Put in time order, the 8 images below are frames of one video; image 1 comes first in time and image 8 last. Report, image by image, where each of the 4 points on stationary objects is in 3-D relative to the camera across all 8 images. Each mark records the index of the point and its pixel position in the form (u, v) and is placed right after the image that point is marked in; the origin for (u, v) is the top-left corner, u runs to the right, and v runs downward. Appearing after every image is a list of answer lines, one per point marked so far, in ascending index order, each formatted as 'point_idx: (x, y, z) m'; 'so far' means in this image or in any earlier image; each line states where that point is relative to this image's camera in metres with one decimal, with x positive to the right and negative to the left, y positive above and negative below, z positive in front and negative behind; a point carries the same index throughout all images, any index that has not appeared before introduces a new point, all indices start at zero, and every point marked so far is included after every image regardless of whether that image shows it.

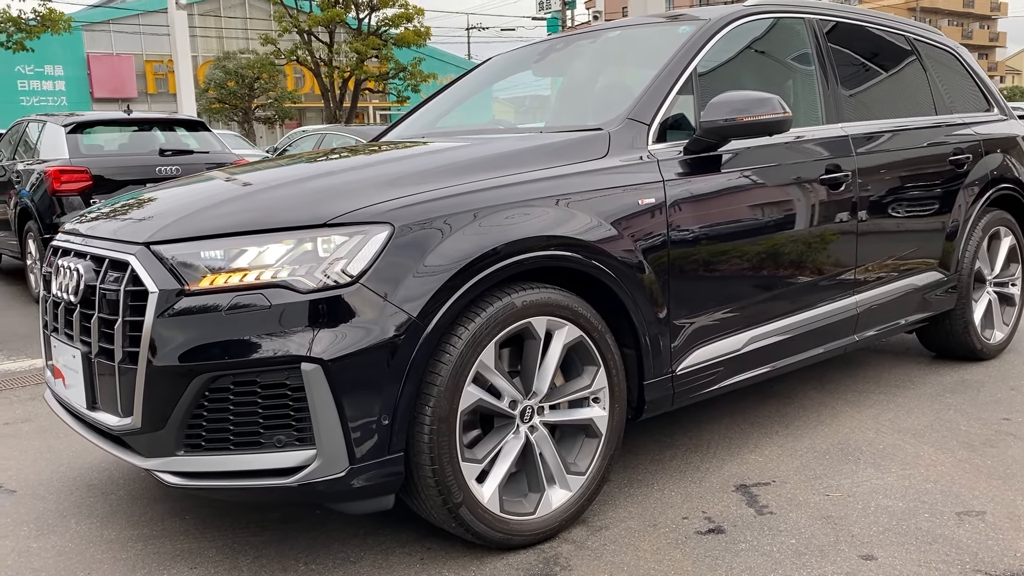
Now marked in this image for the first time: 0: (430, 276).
0: (-0.2, 0.0, +2.2) m
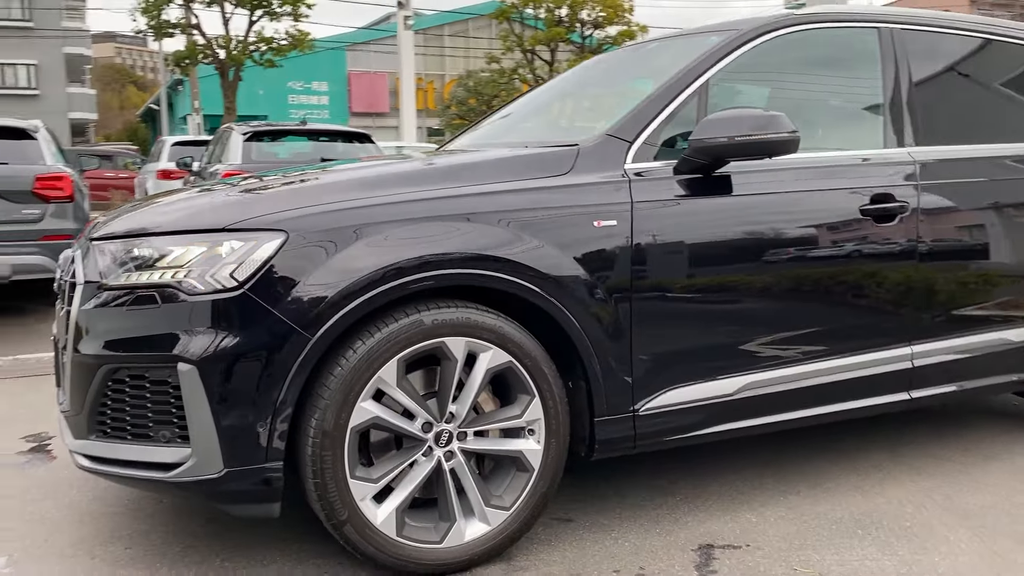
0: (-0.5, 0.0, +2.2) m
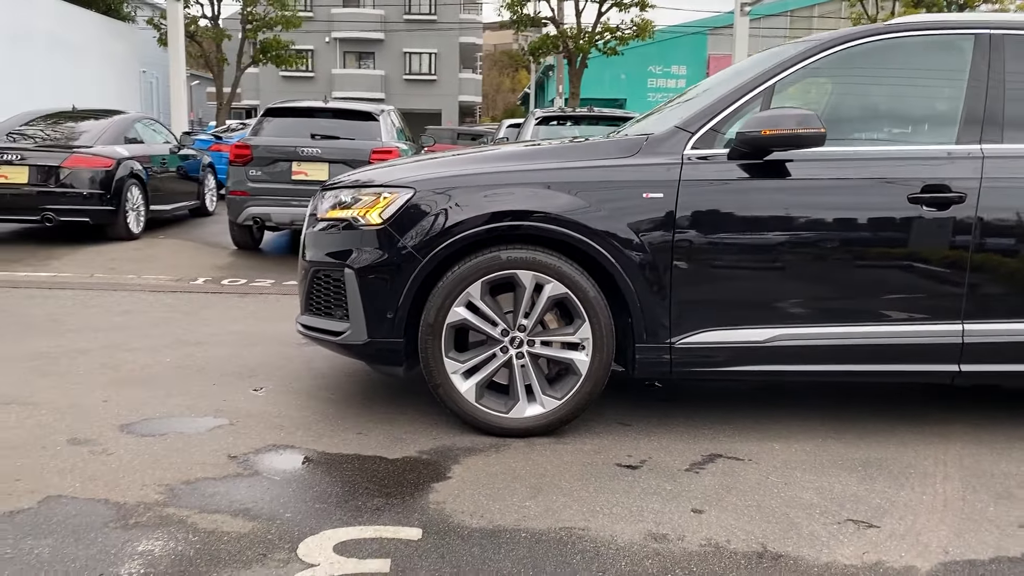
0: (-0.3, +0.2, +3.3) m
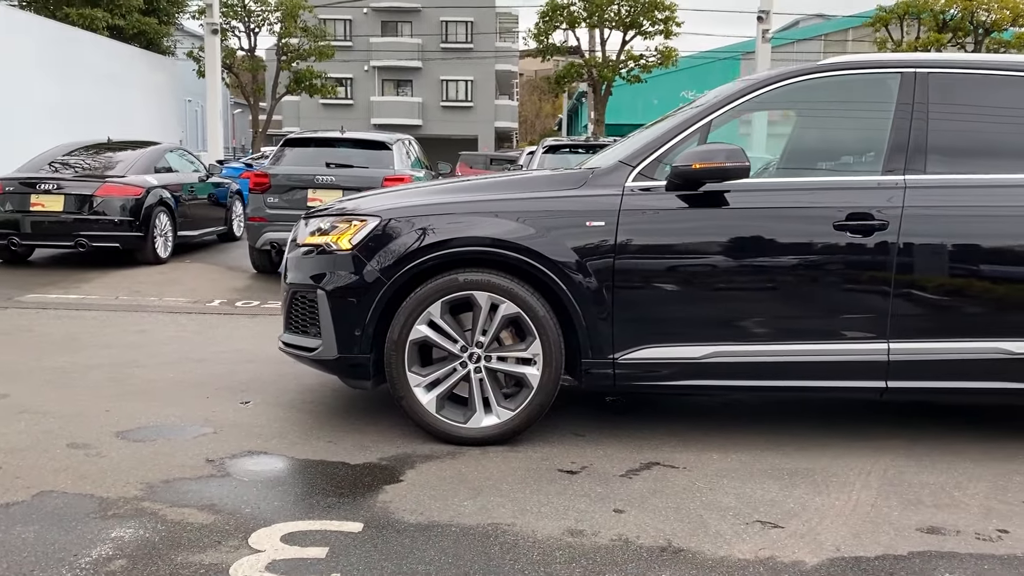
0: (-0.5, +0.1, +3.6) m
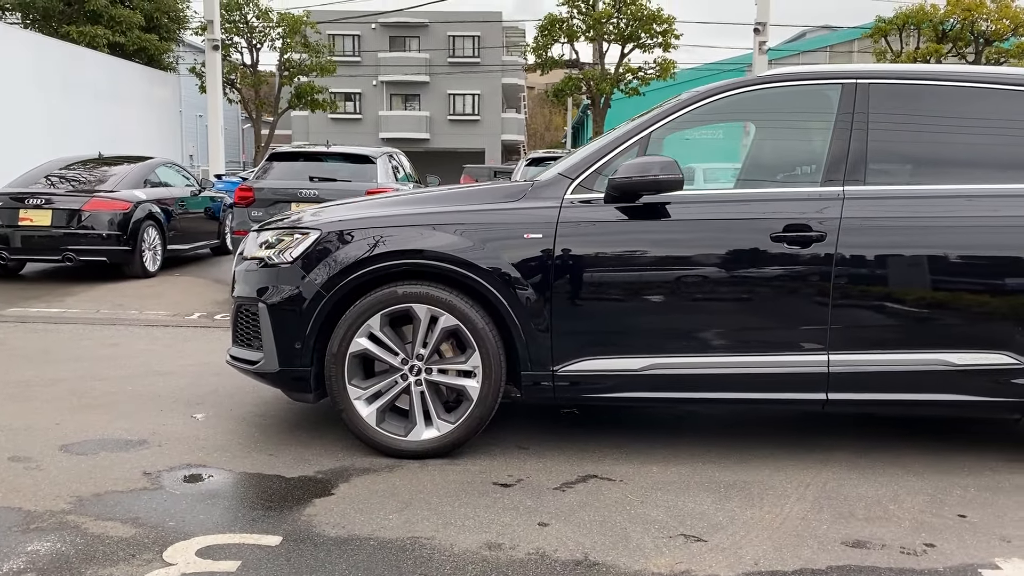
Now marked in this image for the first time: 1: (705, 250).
0: (-0.7, +0.1, +3.7) m
1: (+0.8, +0.2, +3.6) m
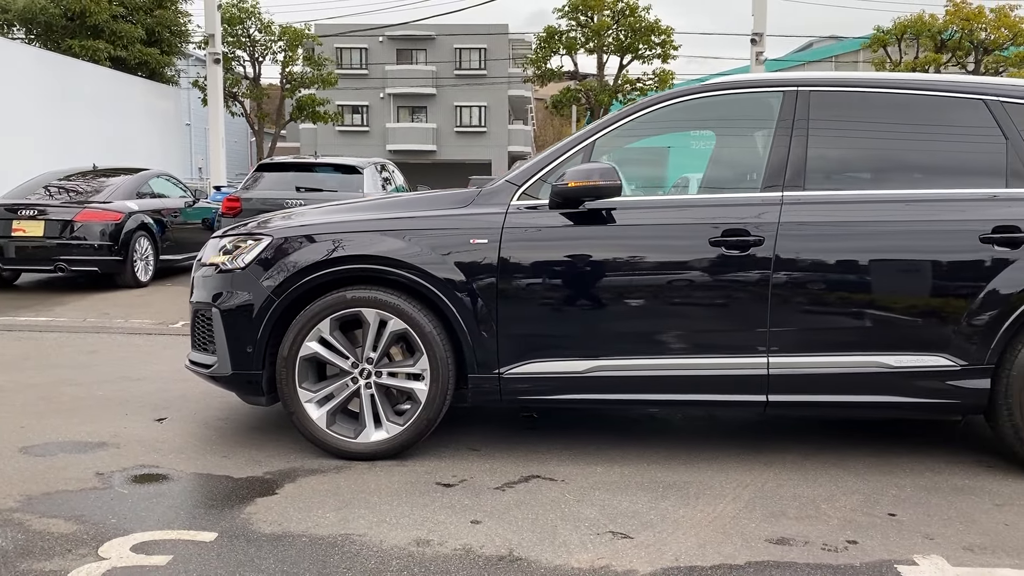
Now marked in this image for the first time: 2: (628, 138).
0: (-1.0, +0.1, +3.7) m
1: (+0.5, +0.1, +3.6) m
2: (+0.5, +0.6, +3.9) m
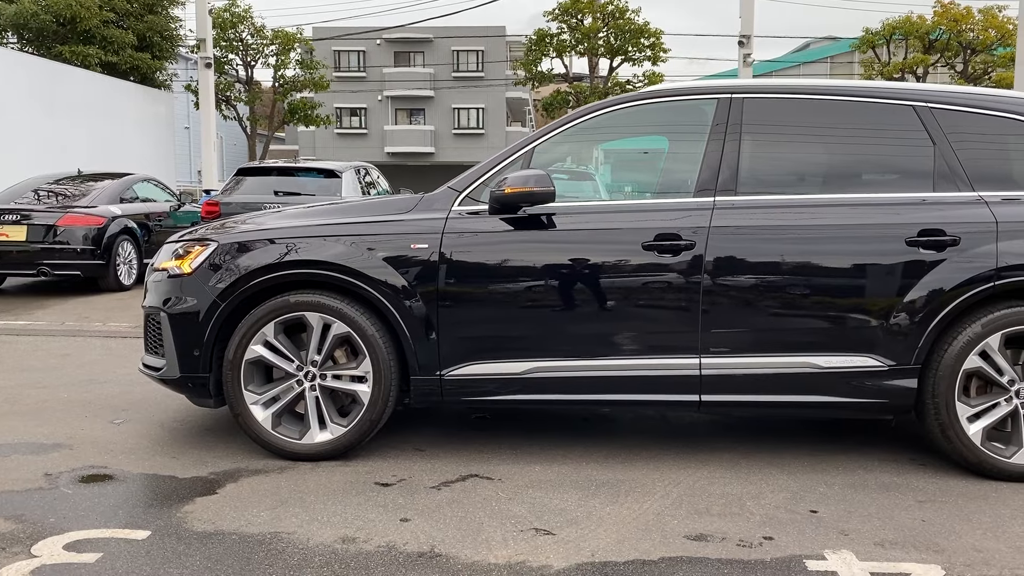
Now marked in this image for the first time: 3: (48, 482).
0: (-1.2, 0.0, +3.8) m
1: (+0.3, +0.1, +3.7) m
2: (+0.2, +0.6, +4.0) m
3: (-1.8, -0.8, +3.6) m
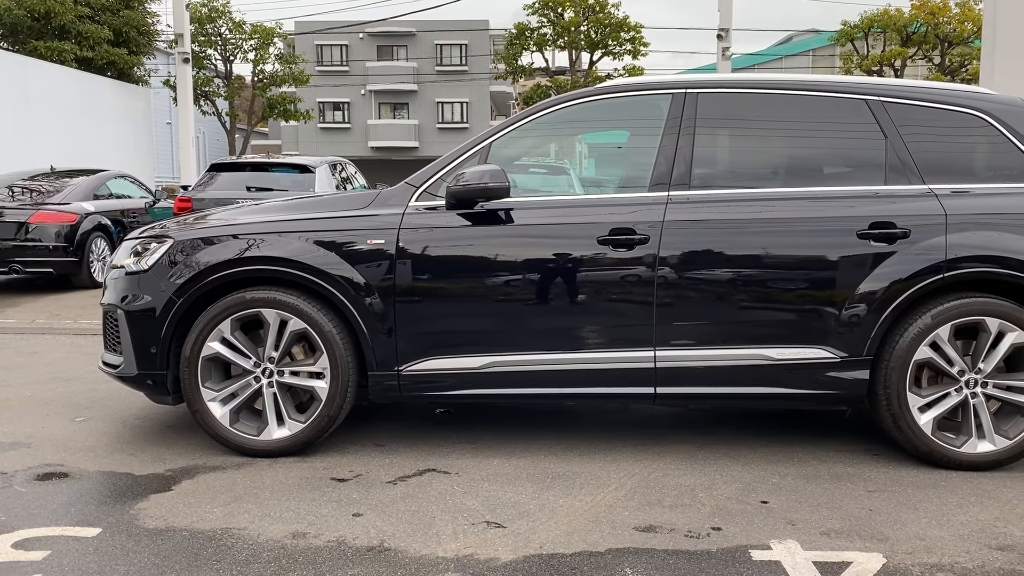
0: (-1.4, +0.1, +3.8) m
1: (+0.1, +0.1, +3.7) m
2: (+0.1, +0.7, +4.0) m
3: (-2.0, -0.8, +3.6) m
